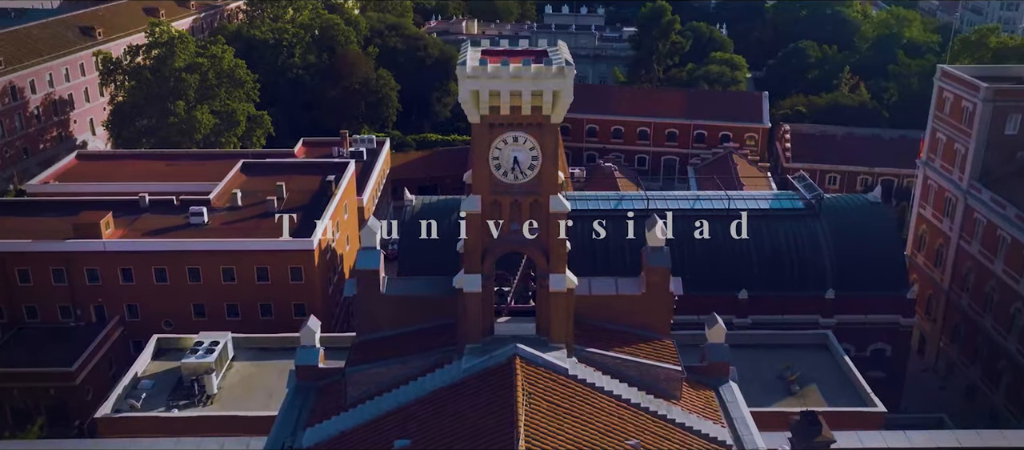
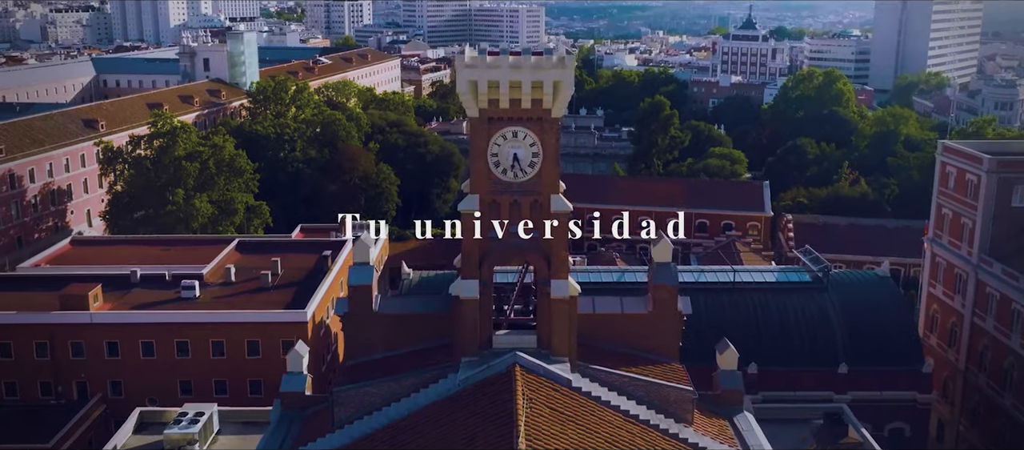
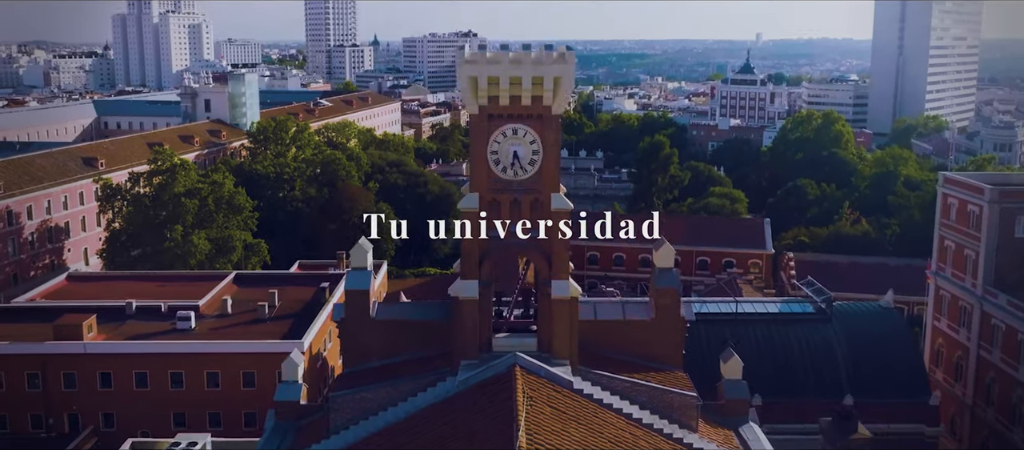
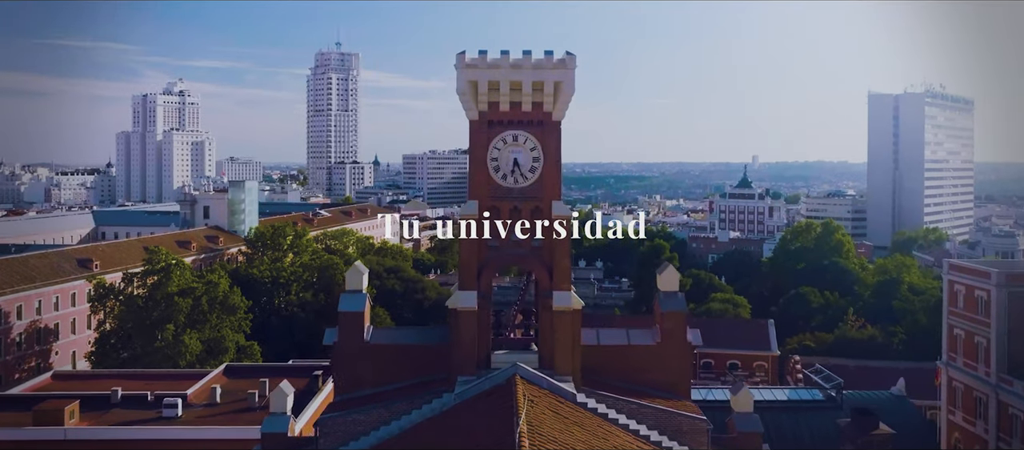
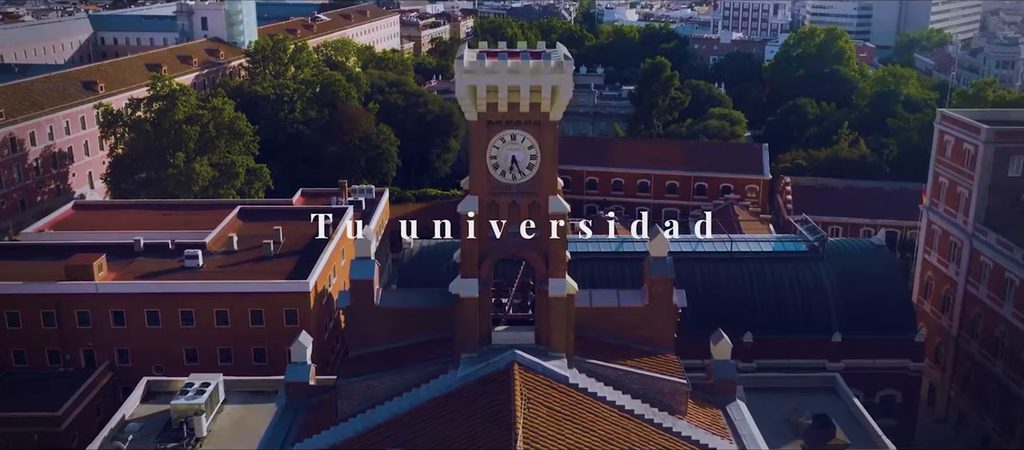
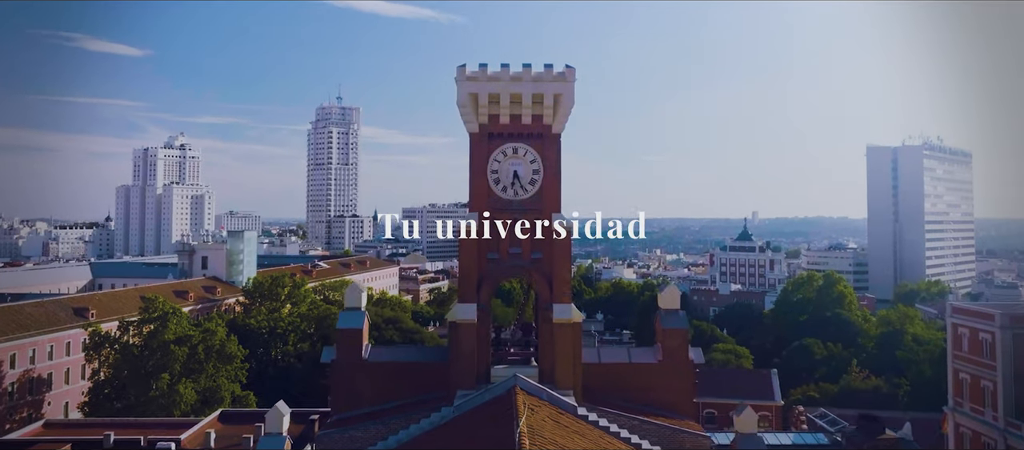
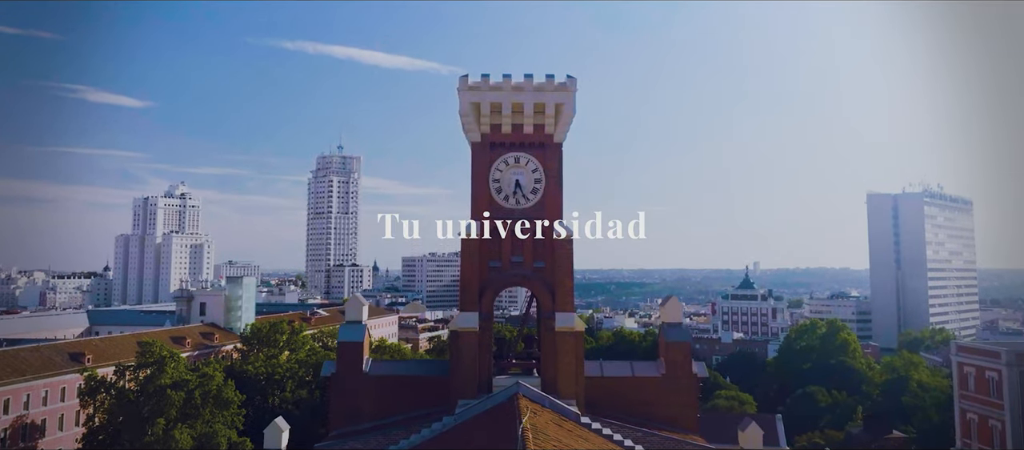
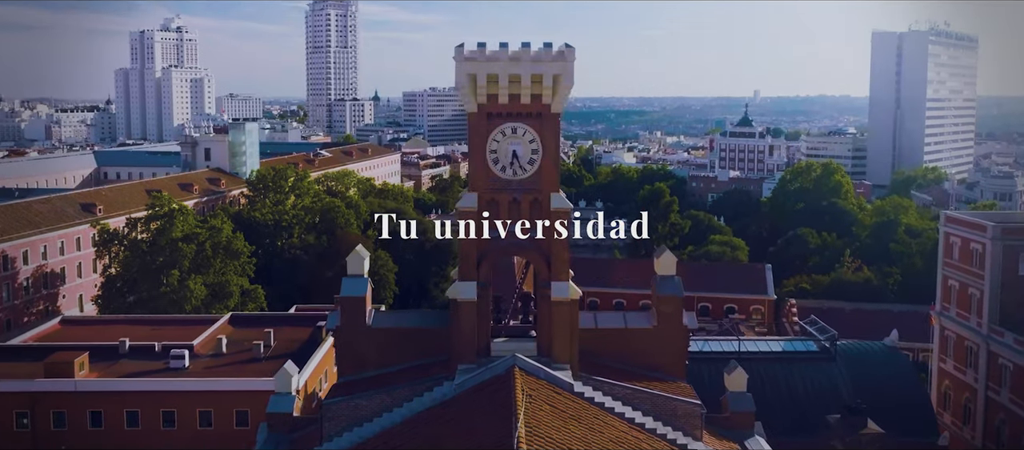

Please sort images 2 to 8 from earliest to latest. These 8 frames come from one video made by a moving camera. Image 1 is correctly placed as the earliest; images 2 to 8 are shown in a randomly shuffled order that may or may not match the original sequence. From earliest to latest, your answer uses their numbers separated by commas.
5, 2, 3, 8, 4, 6, 7
